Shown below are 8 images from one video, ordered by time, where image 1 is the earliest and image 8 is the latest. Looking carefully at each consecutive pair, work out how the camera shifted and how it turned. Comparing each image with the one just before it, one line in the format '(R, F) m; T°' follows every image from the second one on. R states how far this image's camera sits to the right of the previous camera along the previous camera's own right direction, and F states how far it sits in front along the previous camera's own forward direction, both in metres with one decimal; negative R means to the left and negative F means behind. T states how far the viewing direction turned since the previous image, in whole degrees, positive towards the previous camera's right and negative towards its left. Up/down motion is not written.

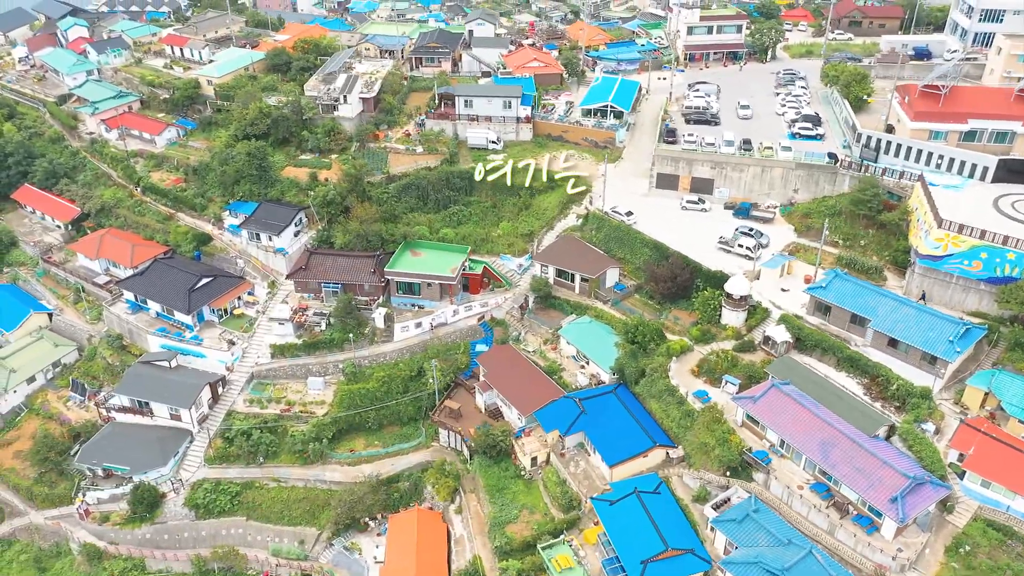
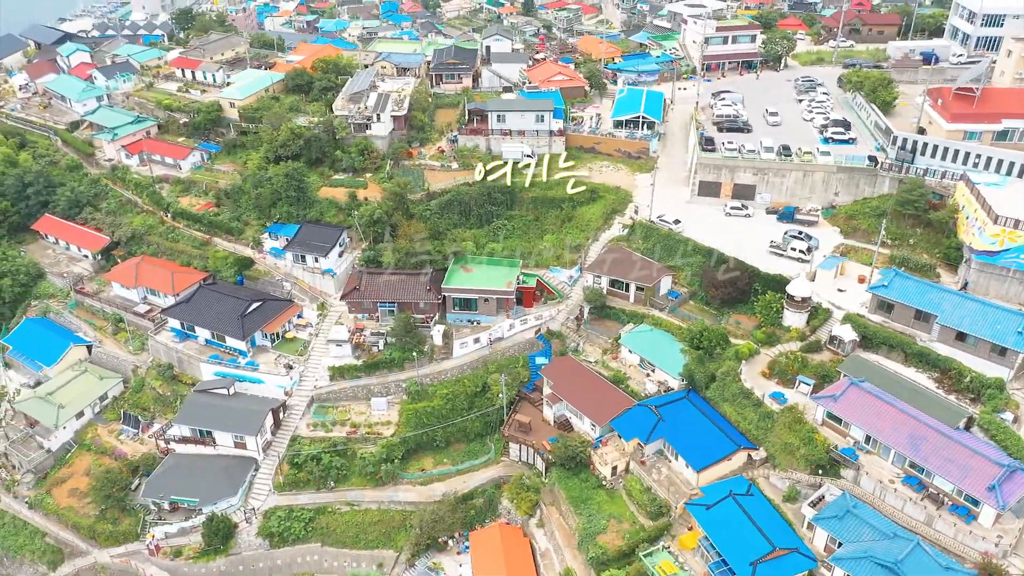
(-2.6, 0.0) m; +3°
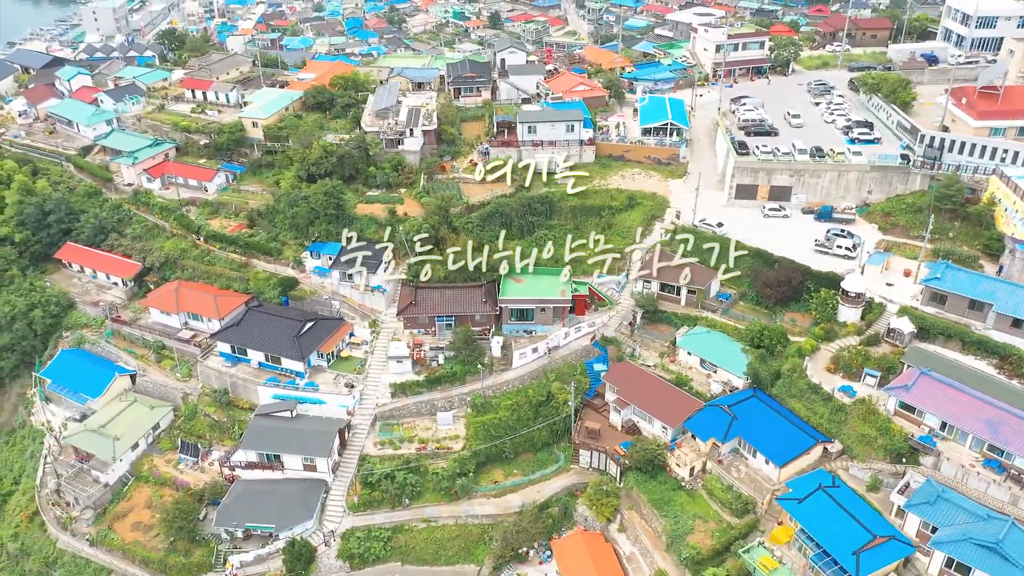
(-2.7, 0.0) m; +4°
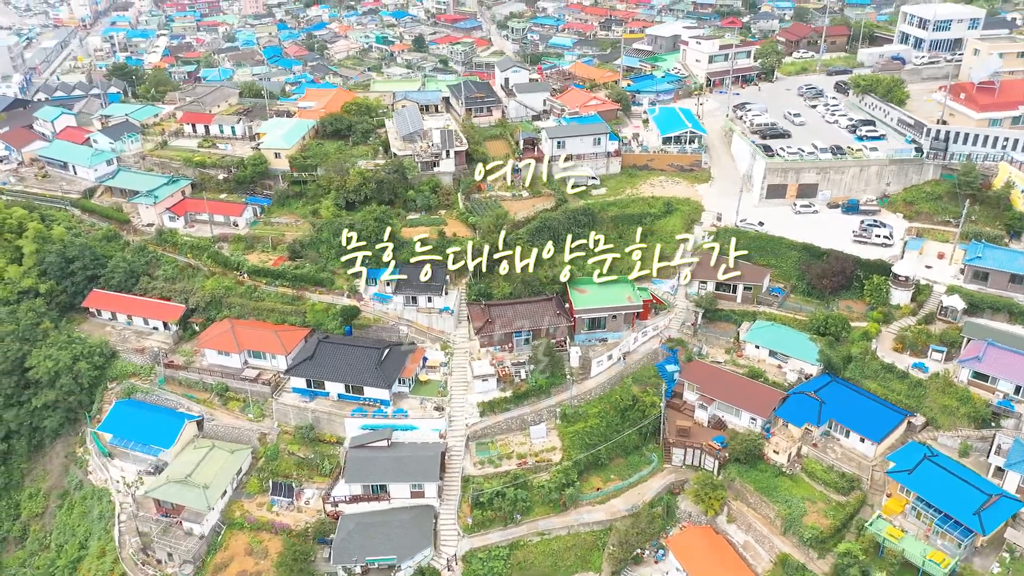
(-4.5, 0.0) m; +7°
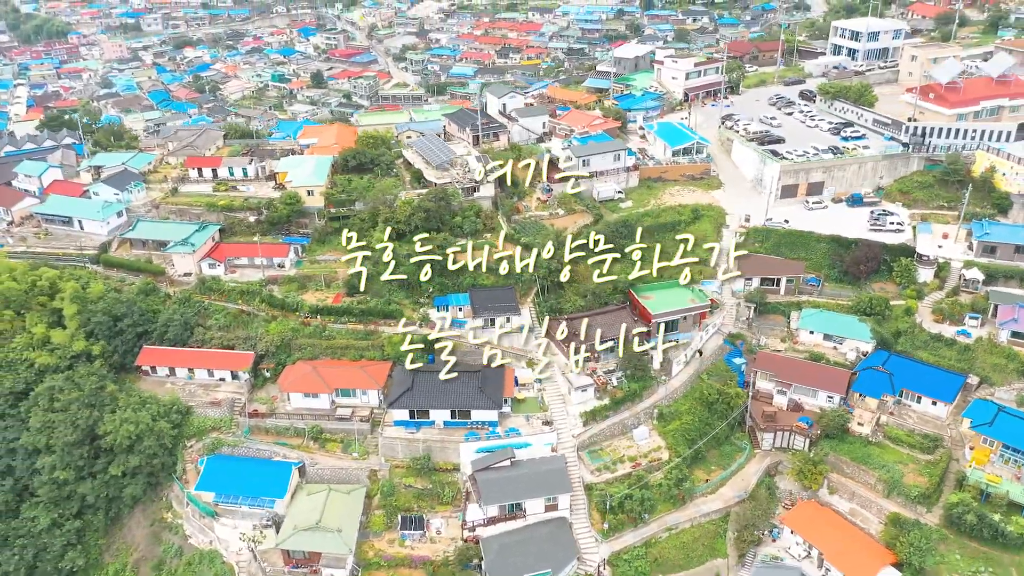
(-5.8, -0.1) m; +10°
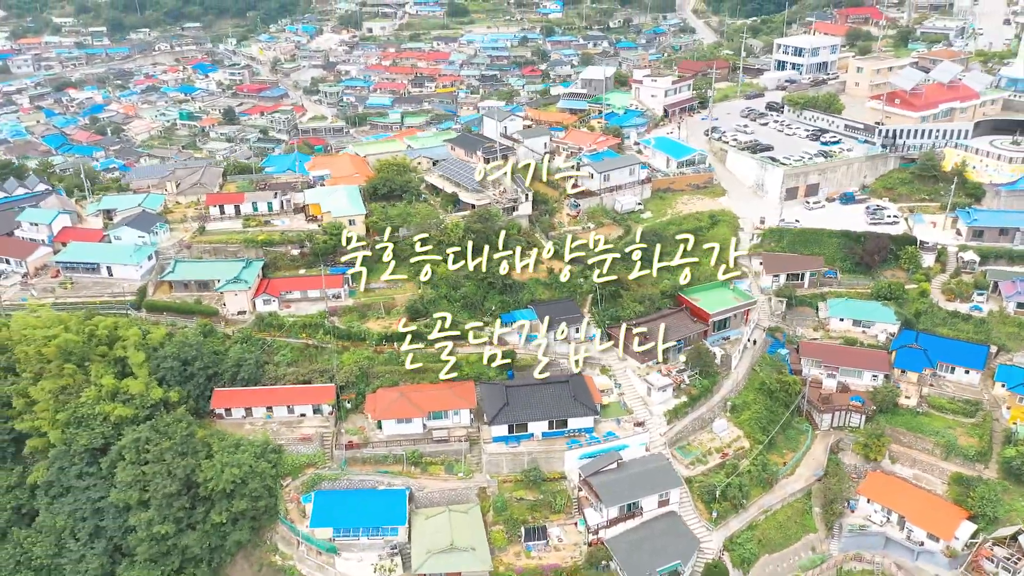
(-5.3, -0.2) m; +9°
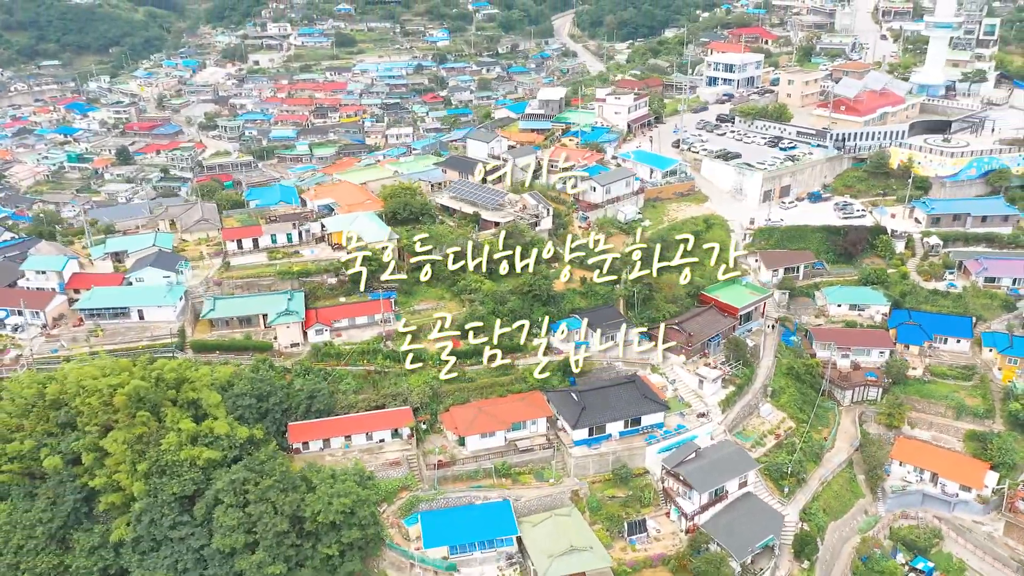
(-5.3, -0.2) m; +10°
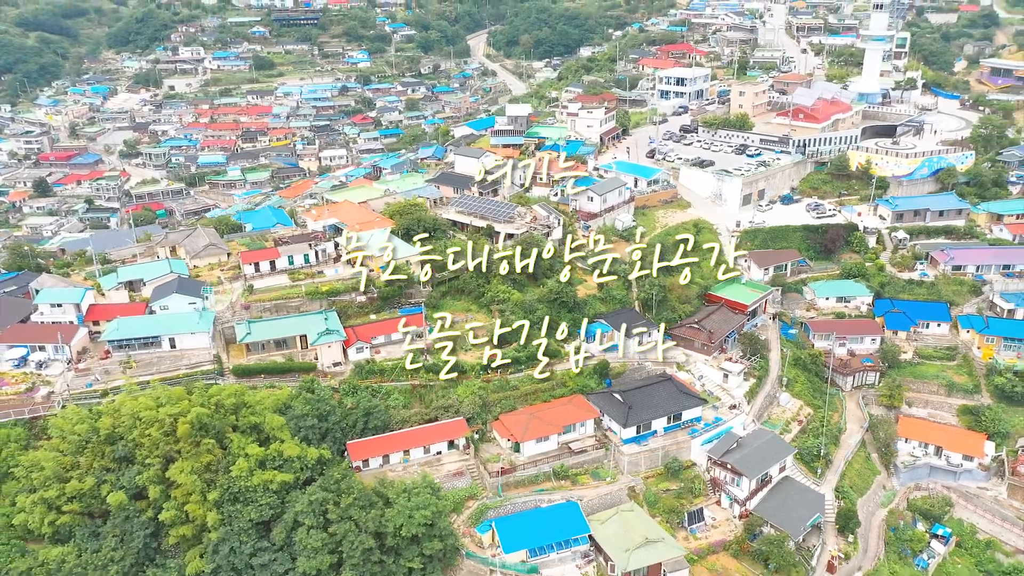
(-3.8, -0.3) m; +7°
